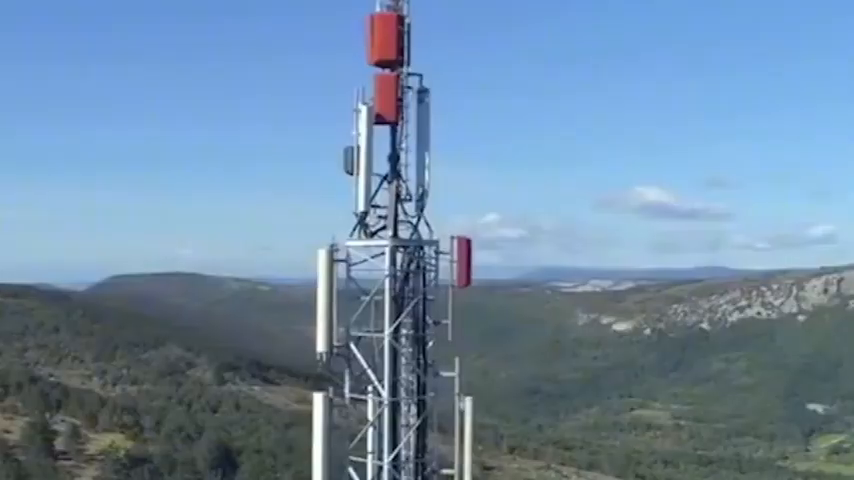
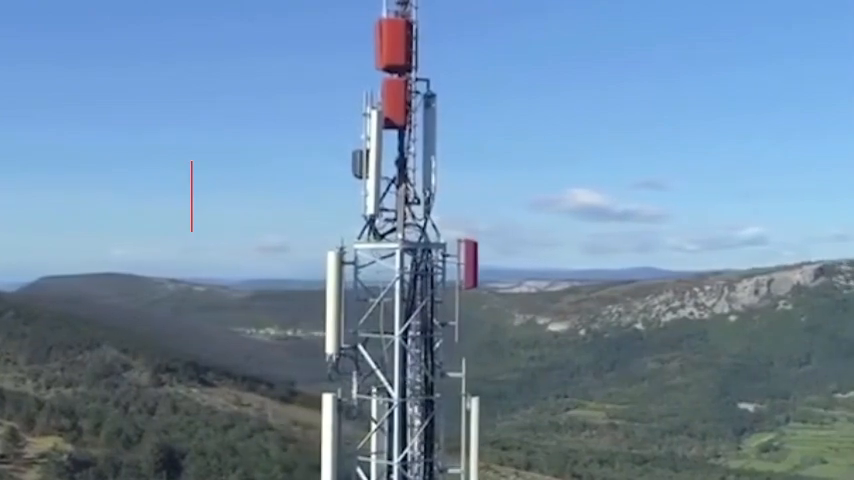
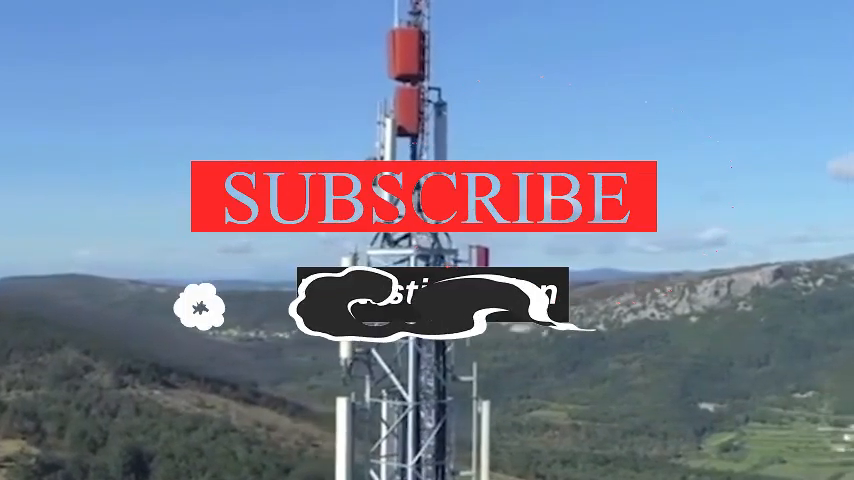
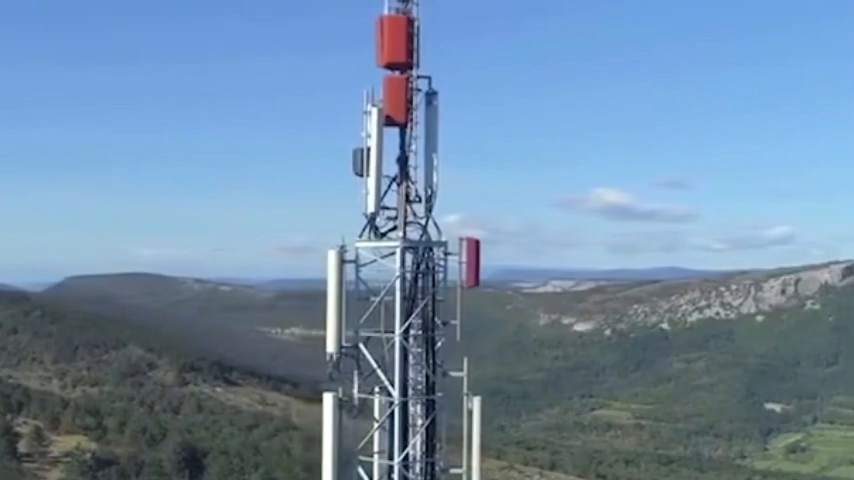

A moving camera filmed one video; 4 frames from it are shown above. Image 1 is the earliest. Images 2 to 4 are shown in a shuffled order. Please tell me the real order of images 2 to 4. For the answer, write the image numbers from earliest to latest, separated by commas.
4, 2, 3
